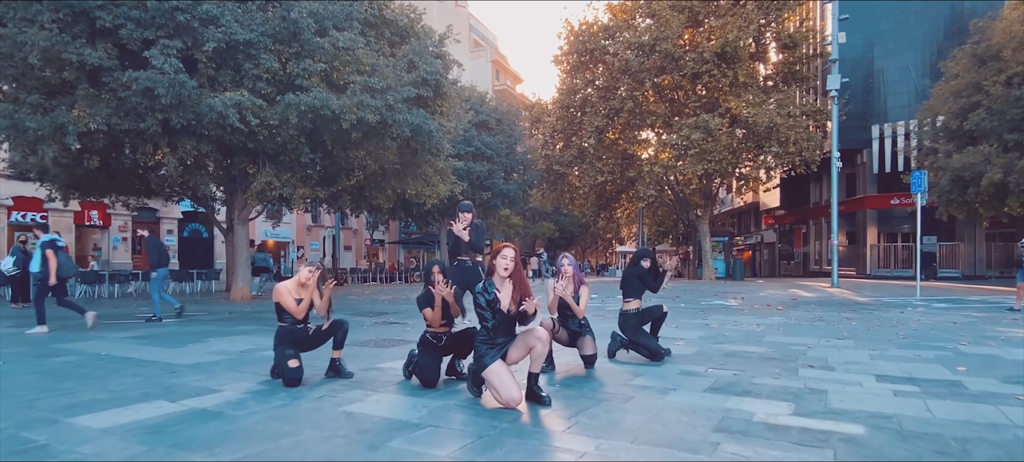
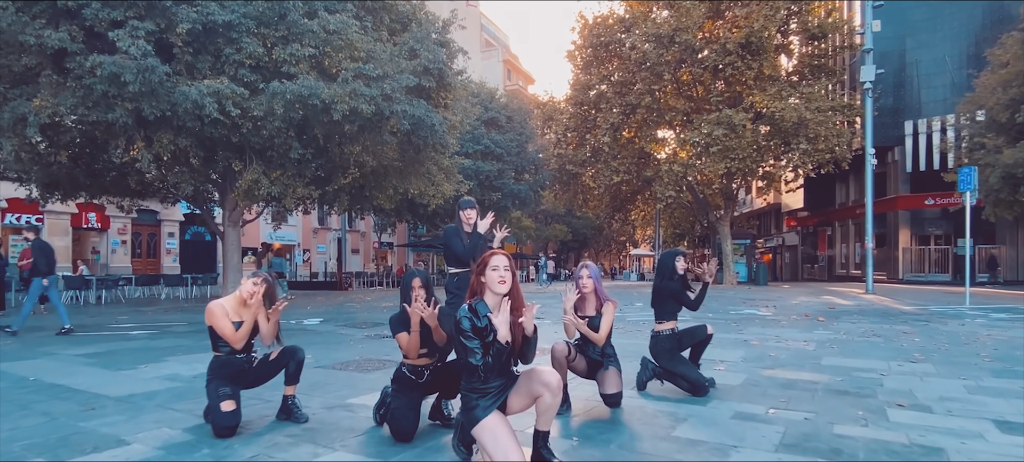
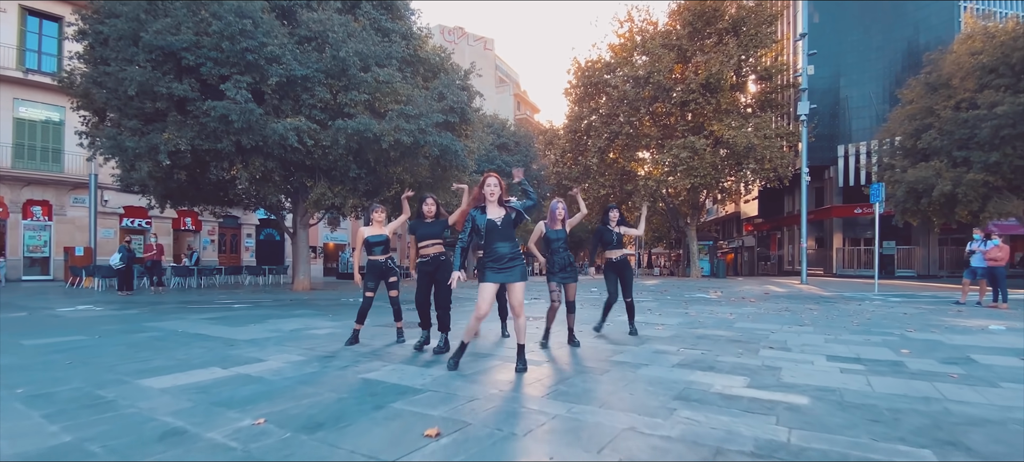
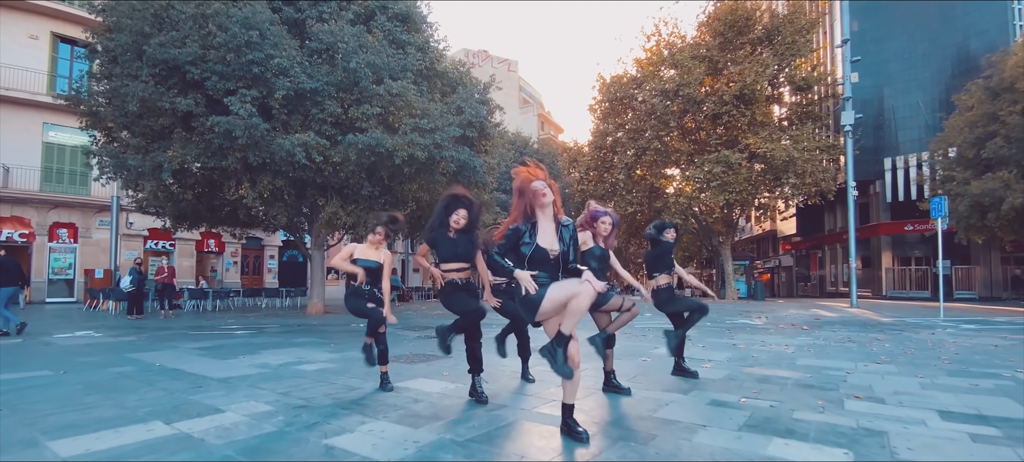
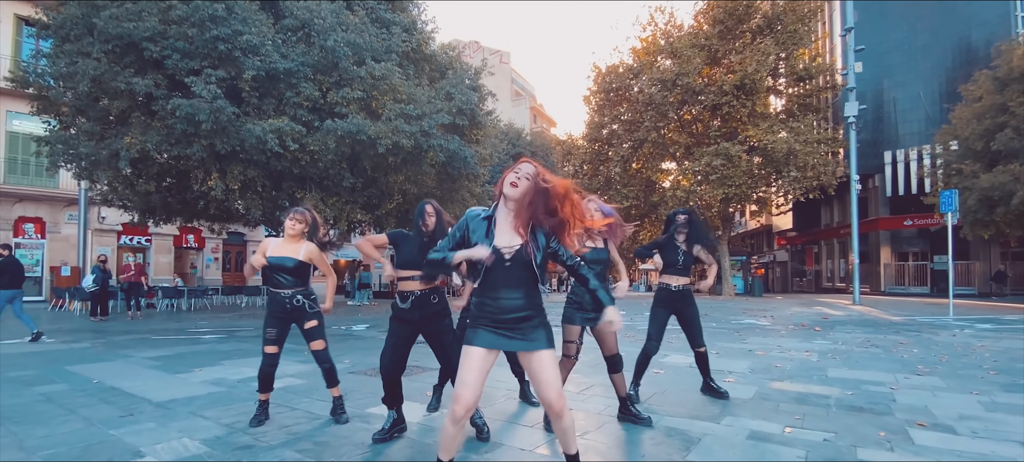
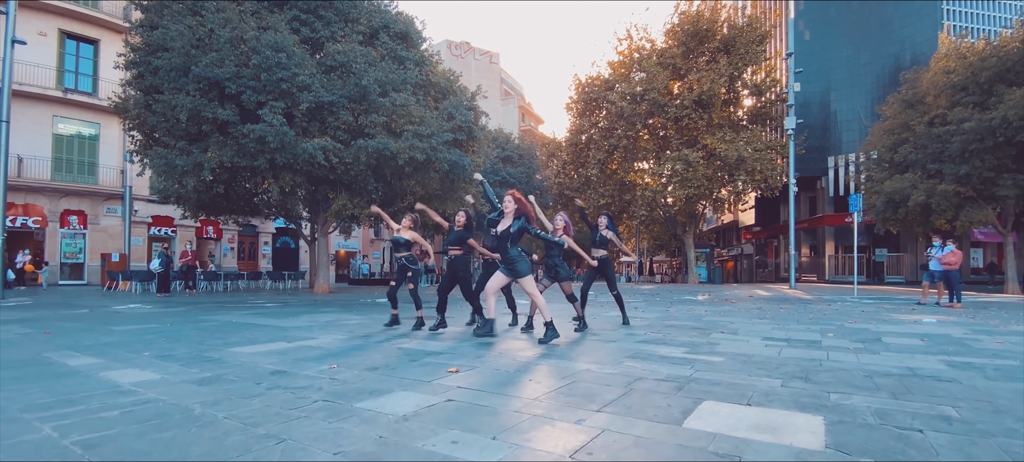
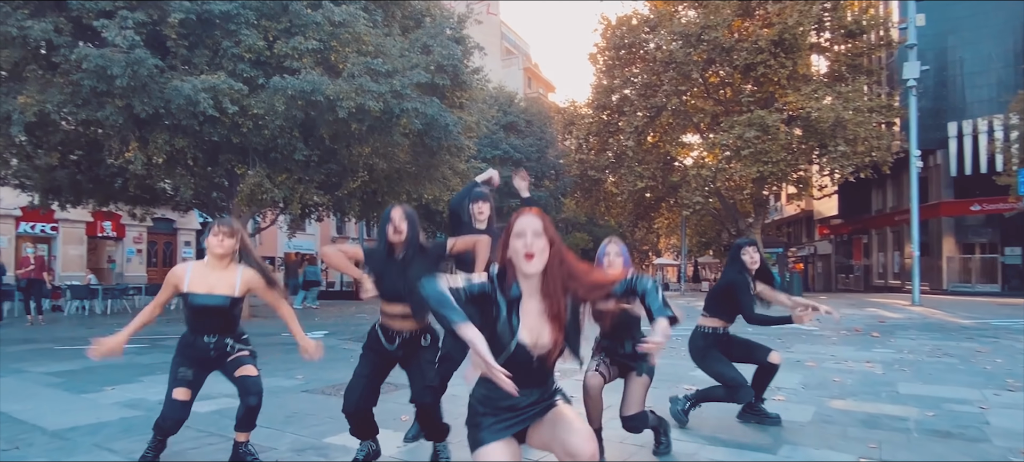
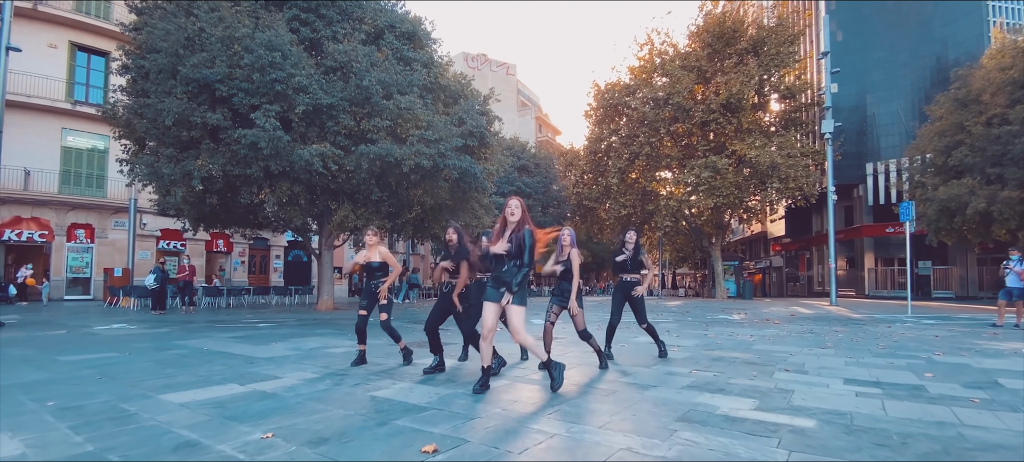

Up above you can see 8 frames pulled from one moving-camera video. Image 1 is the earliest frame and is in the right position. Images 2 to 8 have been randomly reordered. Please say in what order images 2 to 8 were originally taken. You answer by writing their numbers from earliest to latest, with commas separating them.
2, 7, 5, 4, 8, 6, 3
